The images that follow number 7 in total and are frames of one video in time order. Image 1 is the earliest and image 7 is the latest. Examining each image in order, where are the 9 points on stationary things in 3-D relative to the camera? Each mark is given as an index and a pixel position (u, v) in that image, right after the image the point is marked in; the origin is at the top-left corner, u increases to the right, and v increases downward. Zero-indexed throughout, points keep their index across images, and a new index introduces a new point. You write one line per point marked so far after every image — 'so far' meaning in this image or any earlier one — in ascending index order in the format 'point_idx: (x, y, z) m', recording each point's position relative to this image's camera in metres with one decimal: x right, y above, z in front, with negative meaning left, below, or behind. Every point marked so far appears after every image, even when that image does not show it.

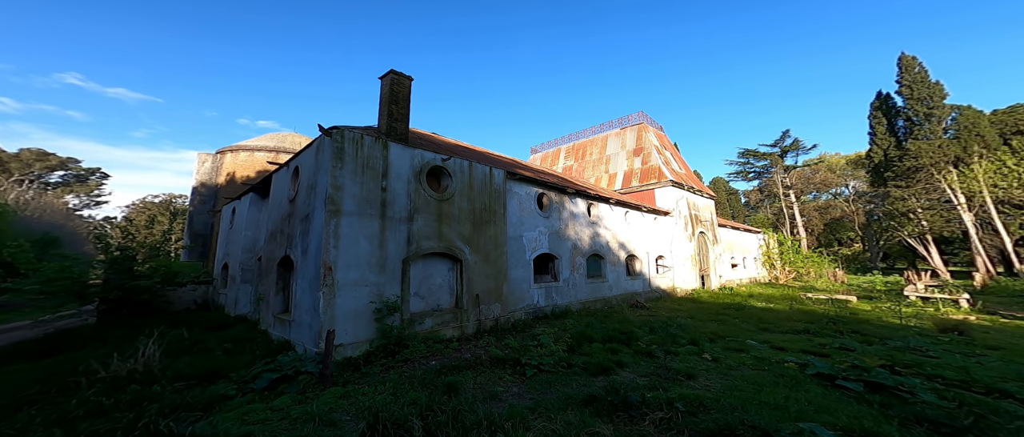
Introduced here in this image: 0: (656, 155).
0: (+7.4, +3.1, +16.8) m
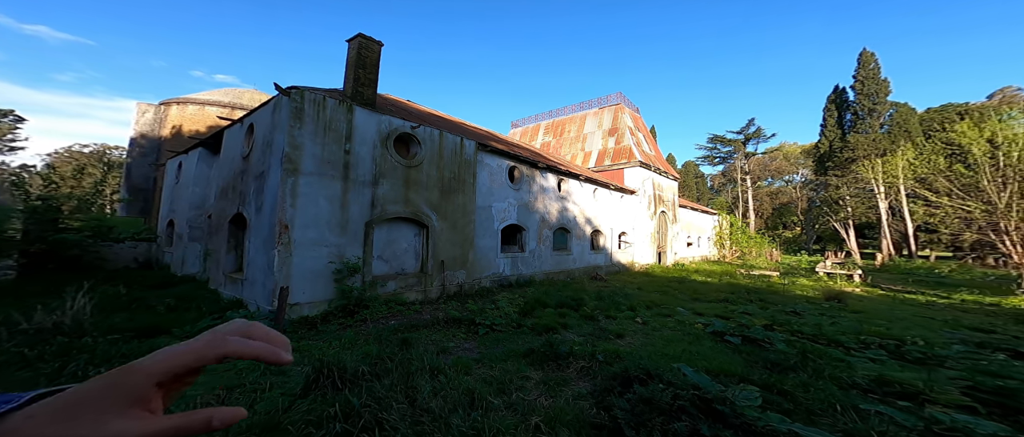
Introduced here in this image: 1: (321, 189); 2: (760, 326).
0: (+5.7, +4.2, +17.5) m
1: (-3.8, +0.5, +6.9) m
2: (+4.1, -1.8, +5.7) m
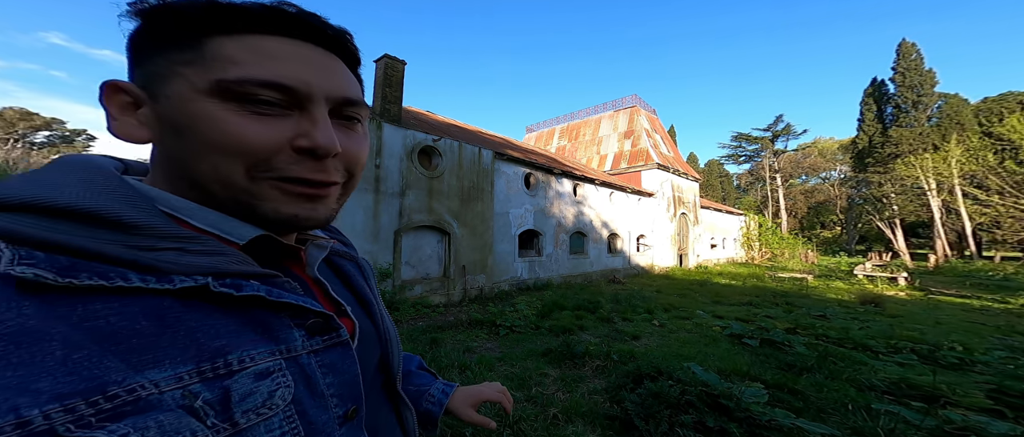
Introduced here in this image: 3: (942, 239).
0: (+6.8, +4.1, +17.5) m
1: (-3.4, +0.4, +7.5) m
2: (+4.5, -1.8, +5.7) m
3: (+24.1, -1.1, +19.3) m
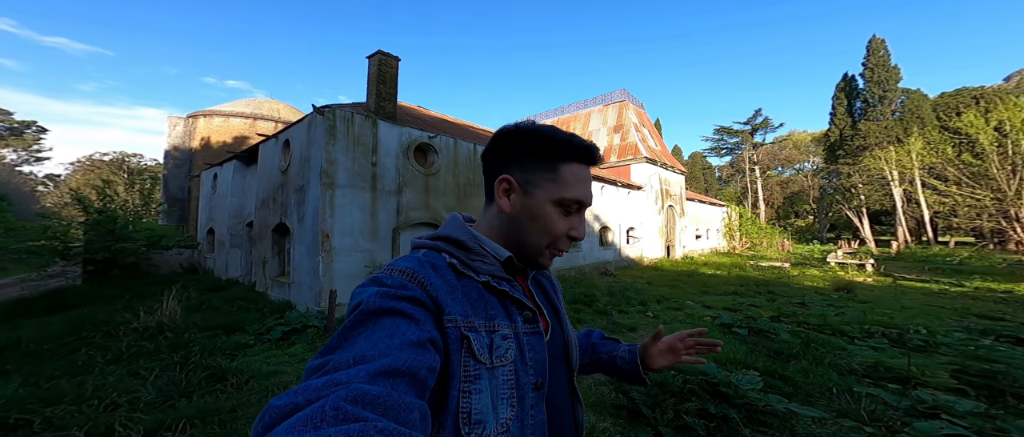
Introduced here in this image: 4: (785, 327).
0: (+6.2, +4.5, +17.7) m
1: (-3.5, +0.4, +7.4) m
2: (+4.5, -1.8, +6.1) m
3: (+23.5, -0.5, +20.5) m
4: (+4.4, -1.7, +5.5) m
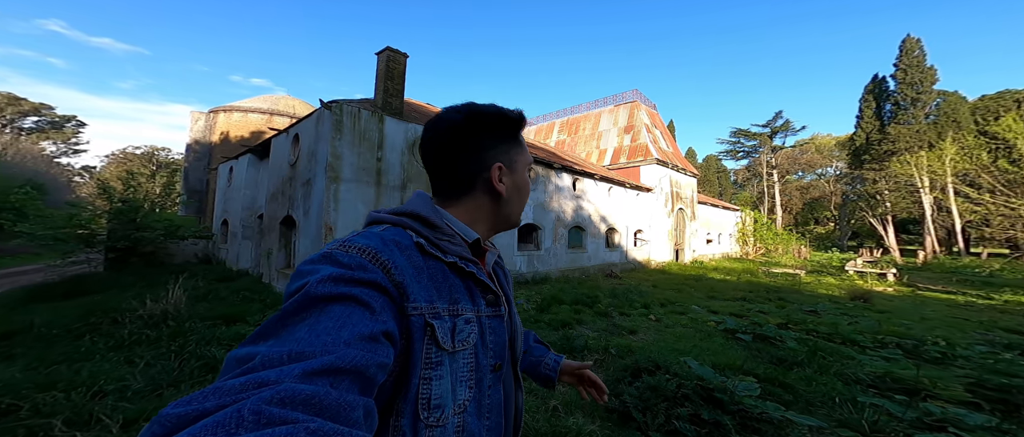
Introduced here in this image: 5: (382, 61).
0: (+6.7, +4.4, +17.5) m
1: (-3.4, +0.5, +7.5) m
2: (+4.5, -1.8, +5.9) m
3: (+24.0, -1.0, +19.6) m
4: (+4.3, -1.8, +5.3) m
5: (-3.2, +3.9, +8.4) m
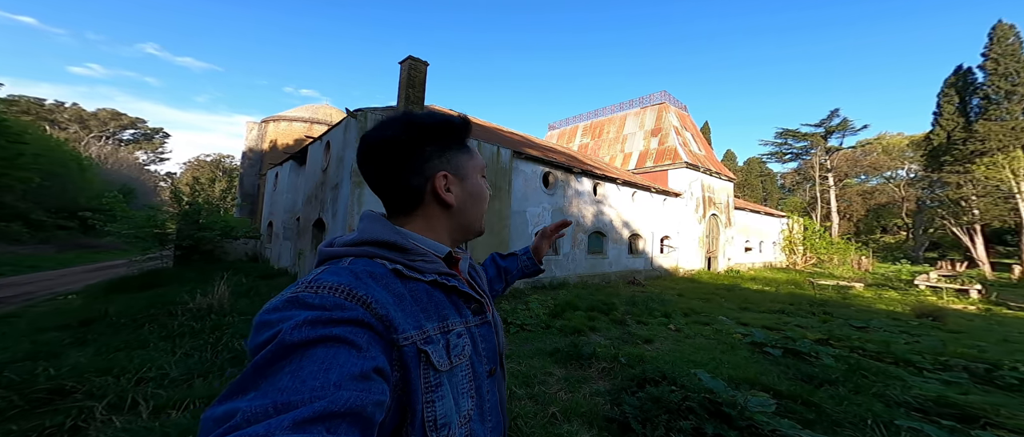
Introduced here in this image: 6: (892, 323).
0: (+8.2, +4.1, +16.8) m
1: (-3.0, +0.5, +7.9) m
2: (+4.7, -1.9, +5.4) m
3: (+25.5, -1.5, +17.0) m
4: (+4.5, -1.9, +4.8) m
5: (-2.7, +3.8, +8.8) m
6: (+8.3, -2.3, +7.5) m
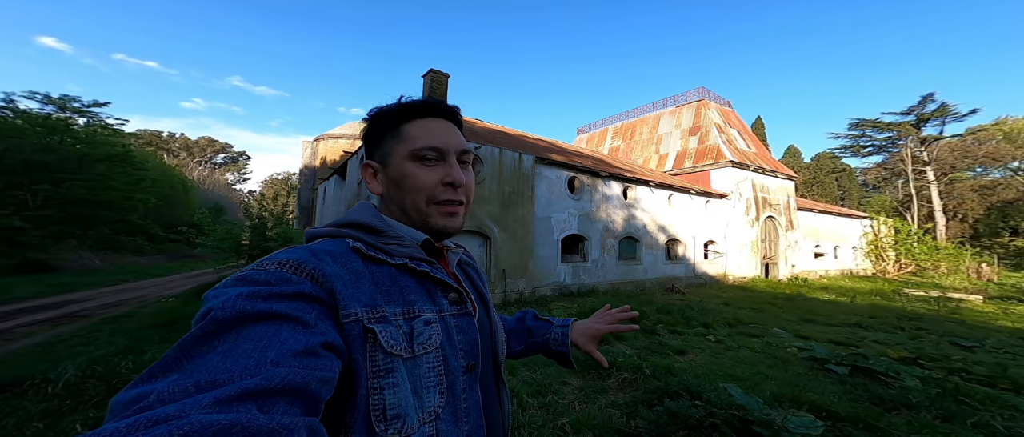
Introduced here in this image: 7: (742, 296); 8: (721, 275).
0: (+10.0, +3.9, +15.4) m
1: (-2.3, +0.3, +8.1) m
2: (+4.9, -1.8, +4.5) m
3: (+27.3, -1.3, +12.9) m
4: (+4.7, -1.8, +3.9) m
5: (-1.9, +3.6, +9.1) m
6: (+8.8, -2.2, +6.0) m
7: (+7.9, -2.5, +10.9) m
8: (+9.2, -2.3, +14.0) m
